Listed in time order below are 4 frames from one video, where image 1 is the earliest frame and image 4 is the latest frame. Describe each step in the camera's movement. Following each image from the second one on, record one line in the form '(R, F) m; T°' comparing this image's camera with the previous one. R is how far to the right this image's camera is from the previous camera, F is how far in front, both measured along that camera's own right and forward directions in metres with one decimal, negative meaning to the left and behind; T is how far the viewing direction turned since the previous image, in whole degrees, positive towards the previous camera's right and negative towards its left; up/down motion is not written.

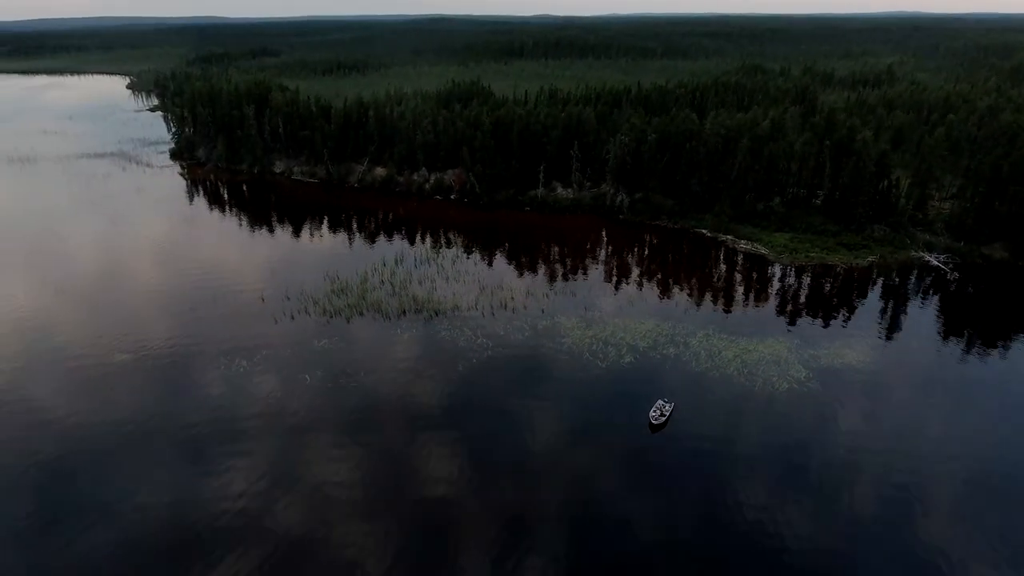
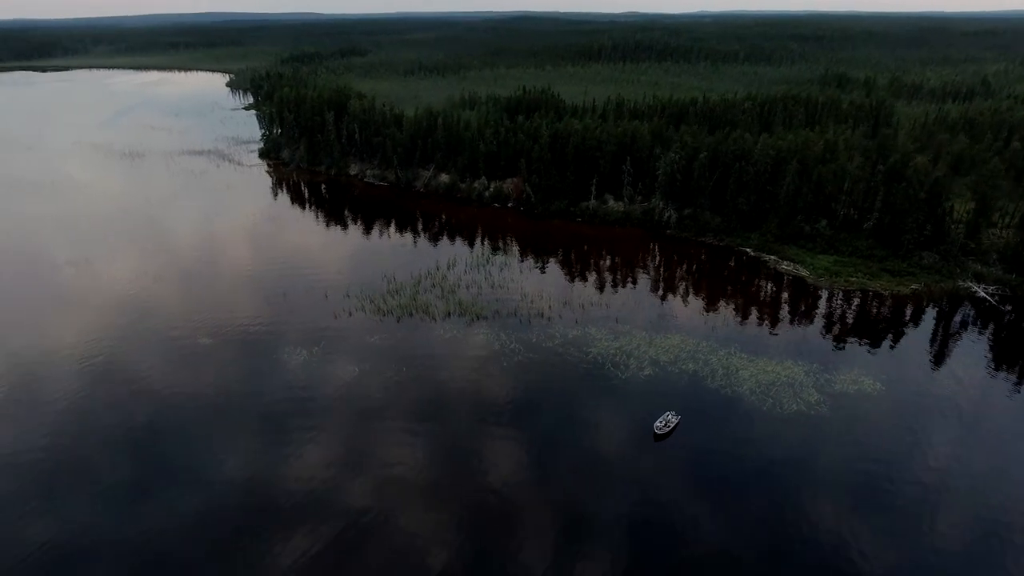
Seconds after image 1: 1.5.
(+1.3, -1.8) m; -6°
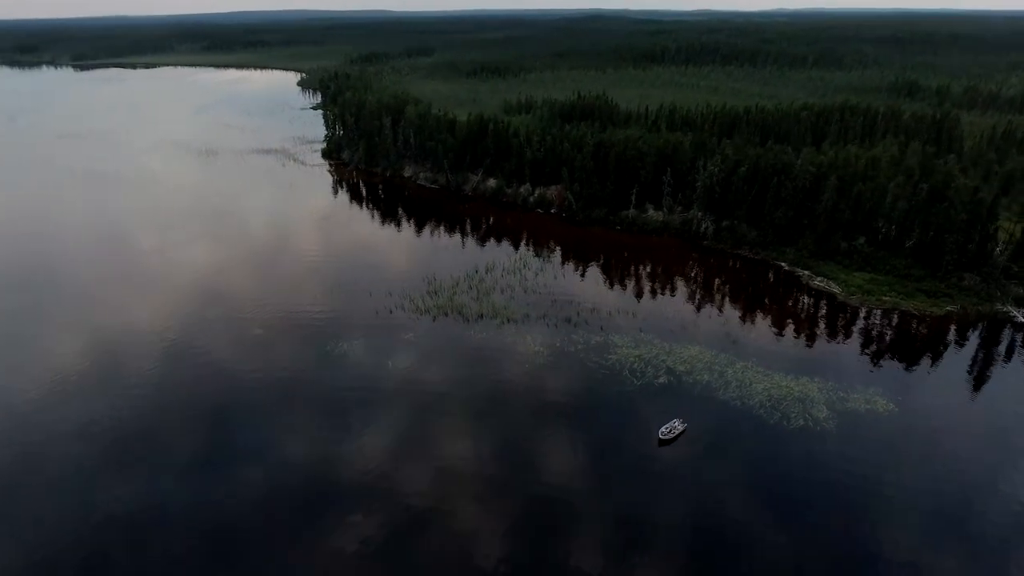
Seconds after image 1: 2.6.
(+1.2, -1.4) m; -5°
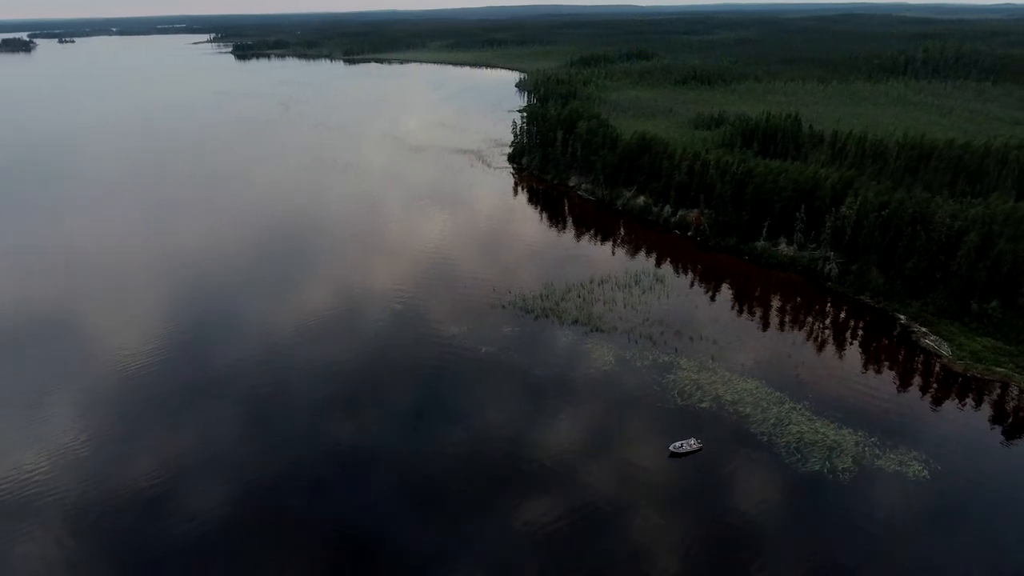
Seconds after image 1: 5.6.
(+5.2, -3.4) m; -18°
